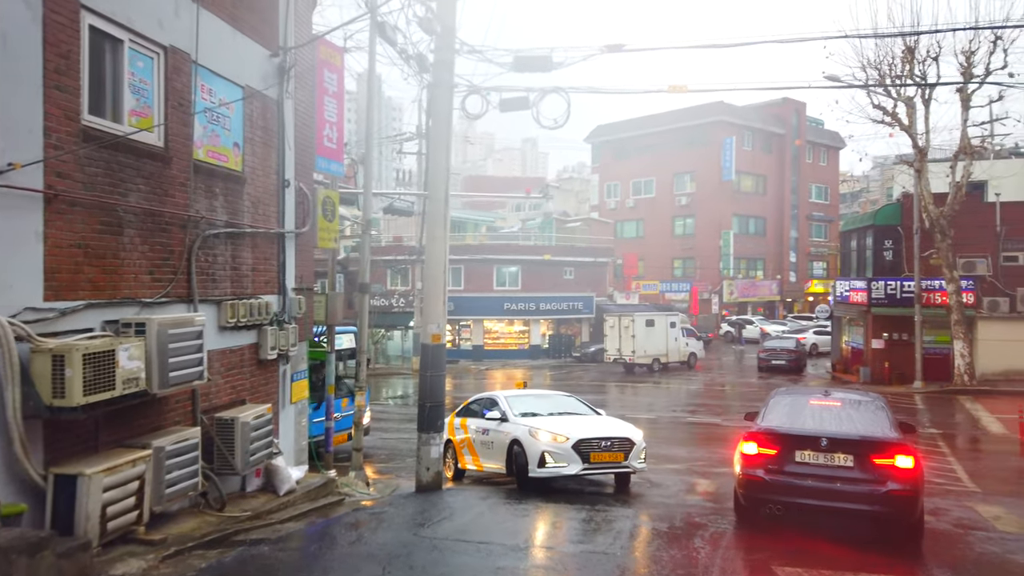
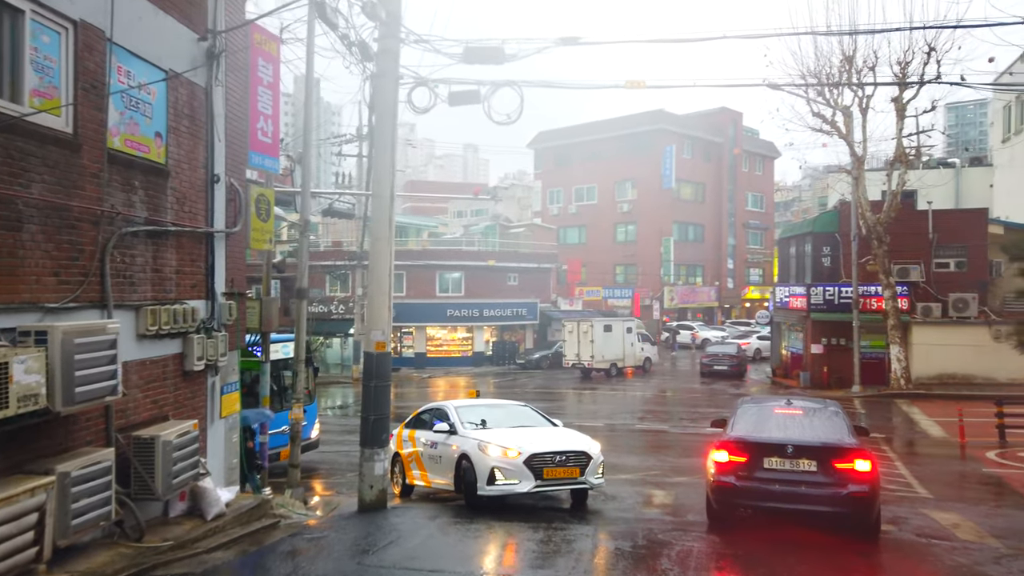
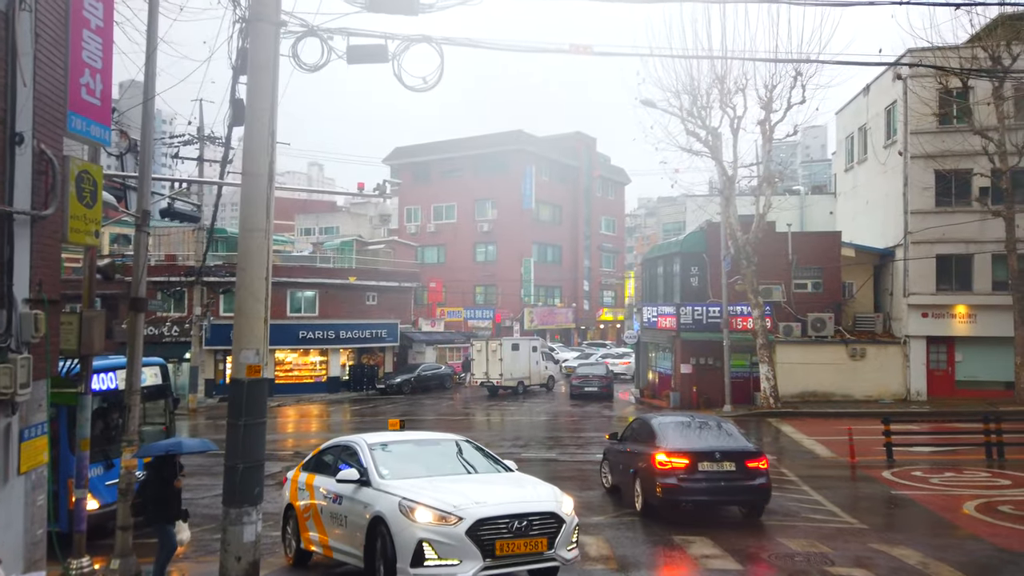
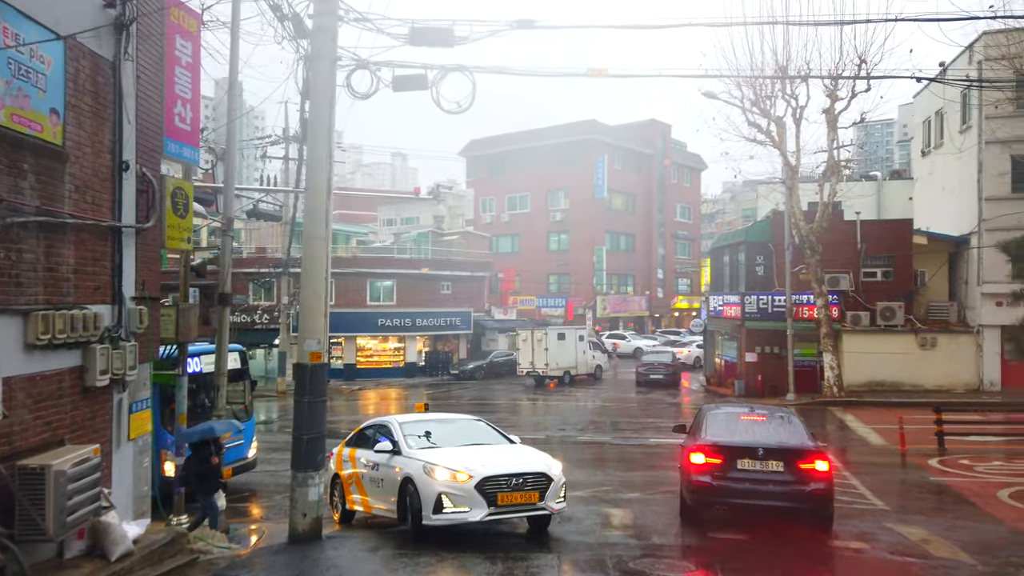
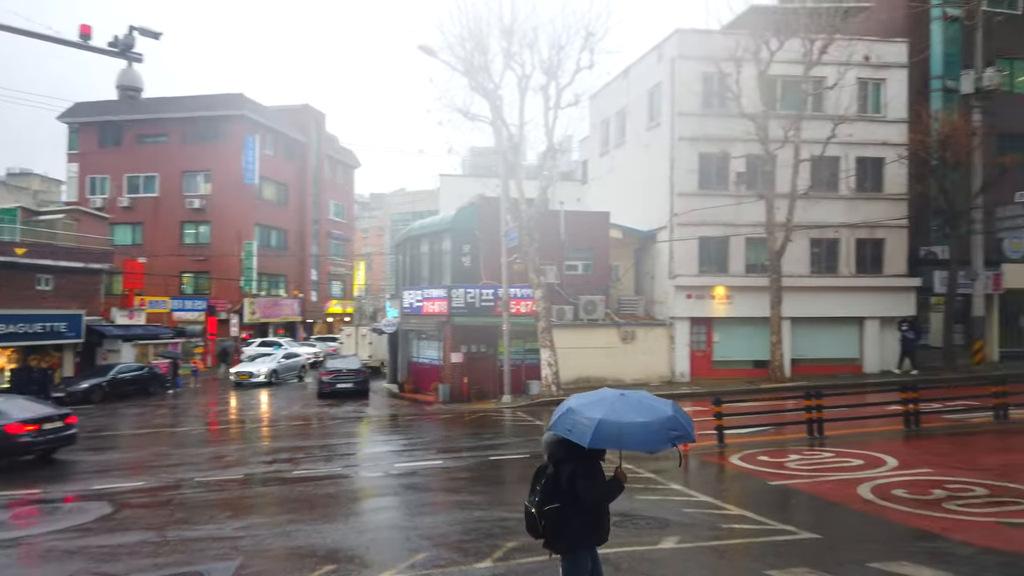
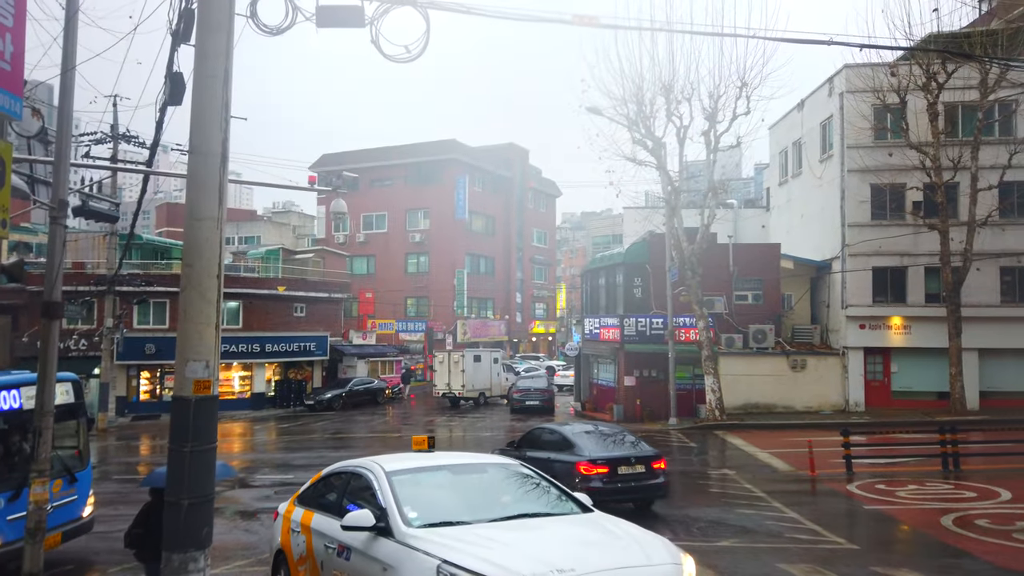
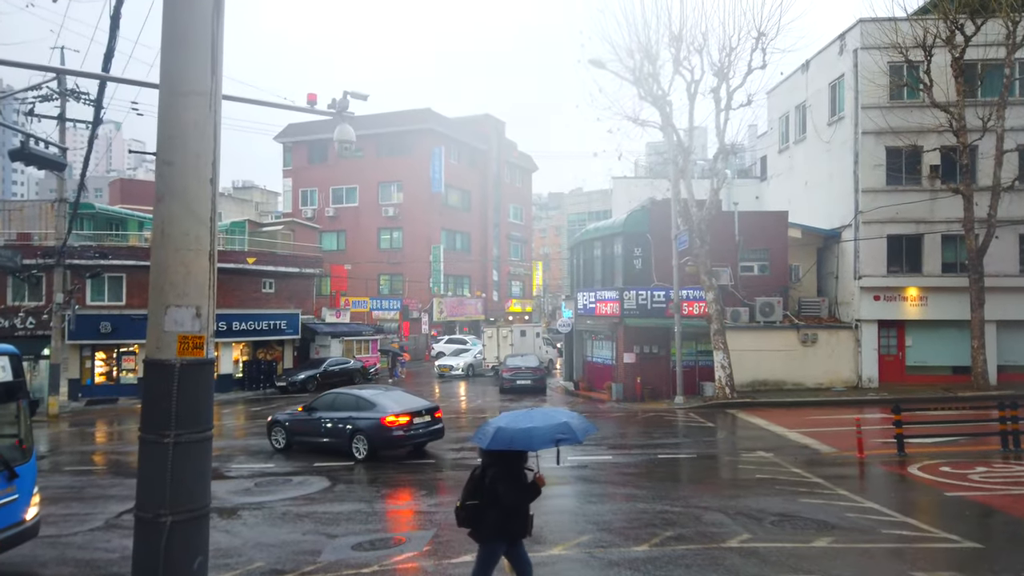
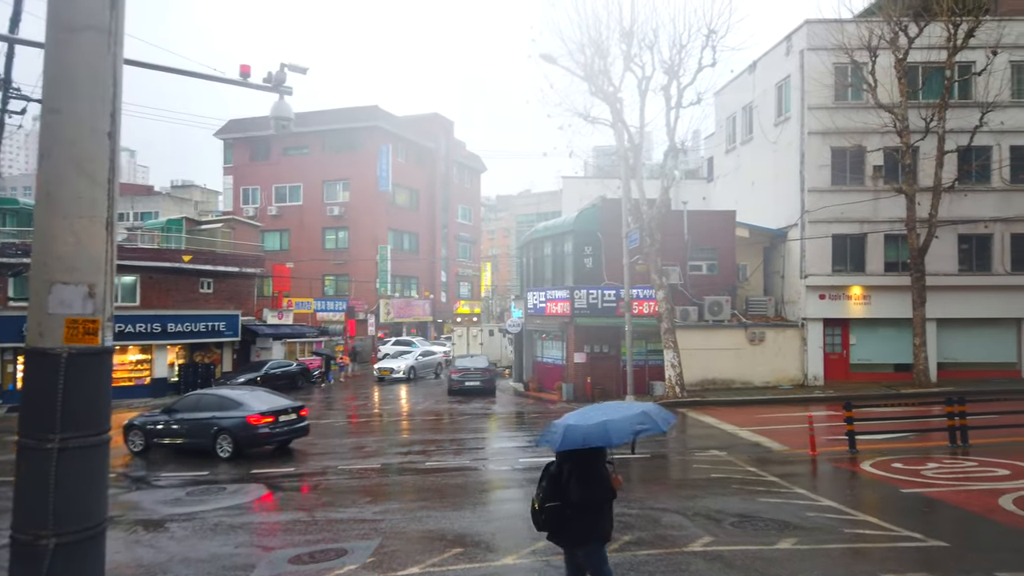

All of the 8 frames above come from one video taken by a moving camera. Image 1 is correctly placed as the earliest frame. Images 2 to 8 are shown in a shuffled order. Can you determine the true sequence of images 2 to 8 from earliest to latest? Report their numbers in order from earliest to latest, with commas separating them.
2, 4, 3, 6, 7, 8, 5
